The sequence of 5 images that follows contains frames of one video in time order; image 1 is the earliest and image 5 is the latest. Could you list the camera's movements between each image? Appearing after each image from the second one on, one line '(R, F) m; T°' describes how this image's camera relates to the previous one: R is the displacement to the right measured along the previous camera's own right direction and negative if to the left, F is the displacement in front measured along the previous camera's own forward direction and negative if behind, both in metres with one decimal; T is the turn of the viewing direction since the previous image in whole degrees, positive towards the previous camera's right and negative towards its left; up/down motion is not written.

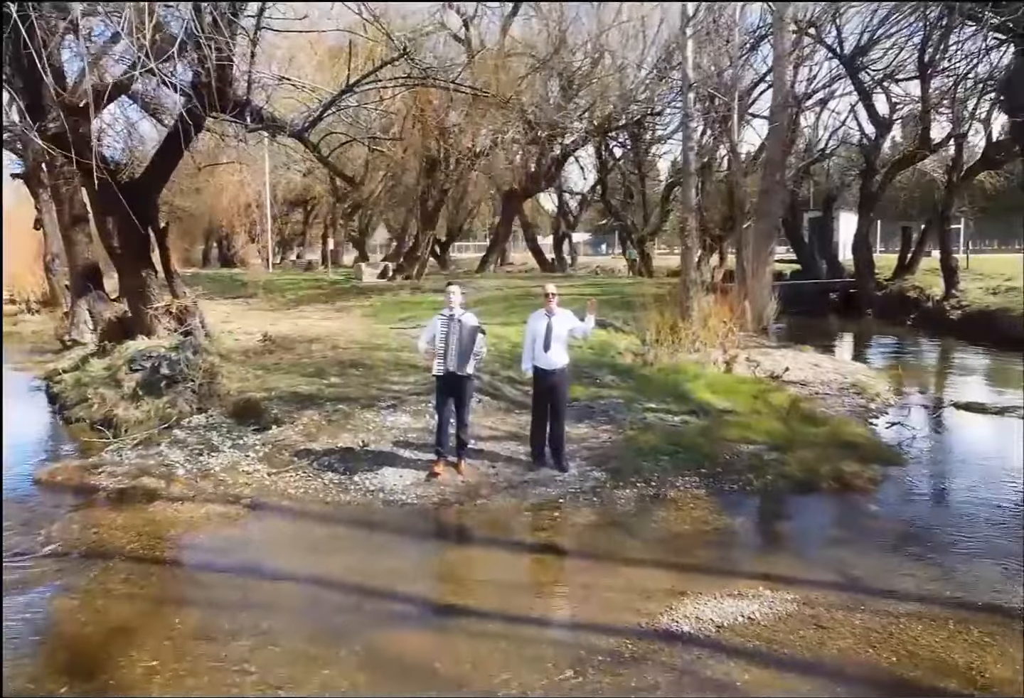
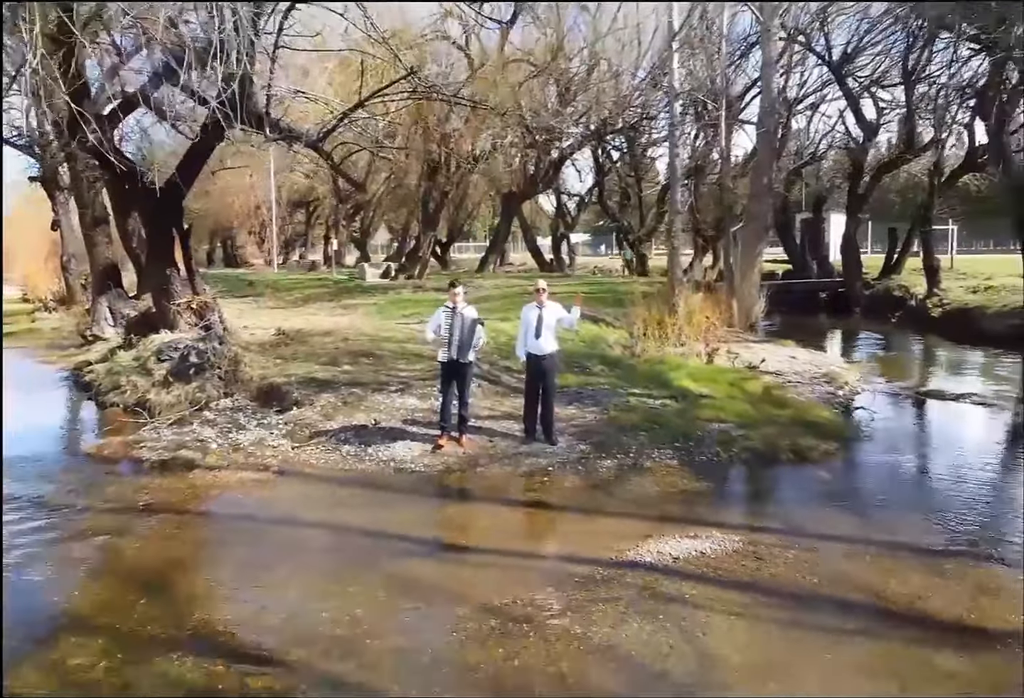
(0.0, -0.5) m; 0°
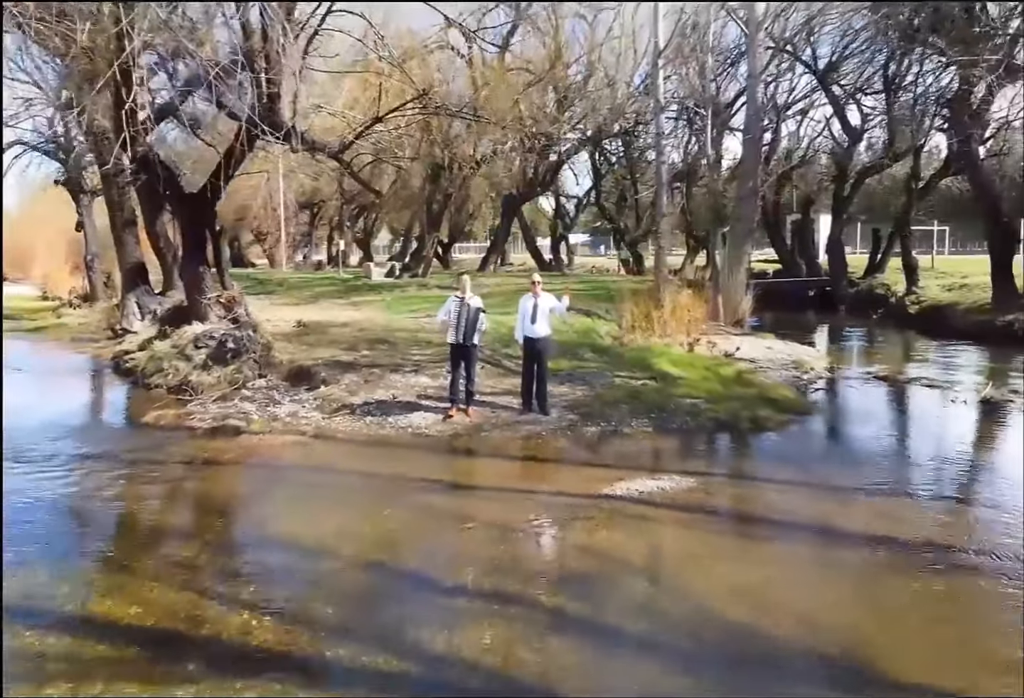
(0.0, -0.8) m; 0°
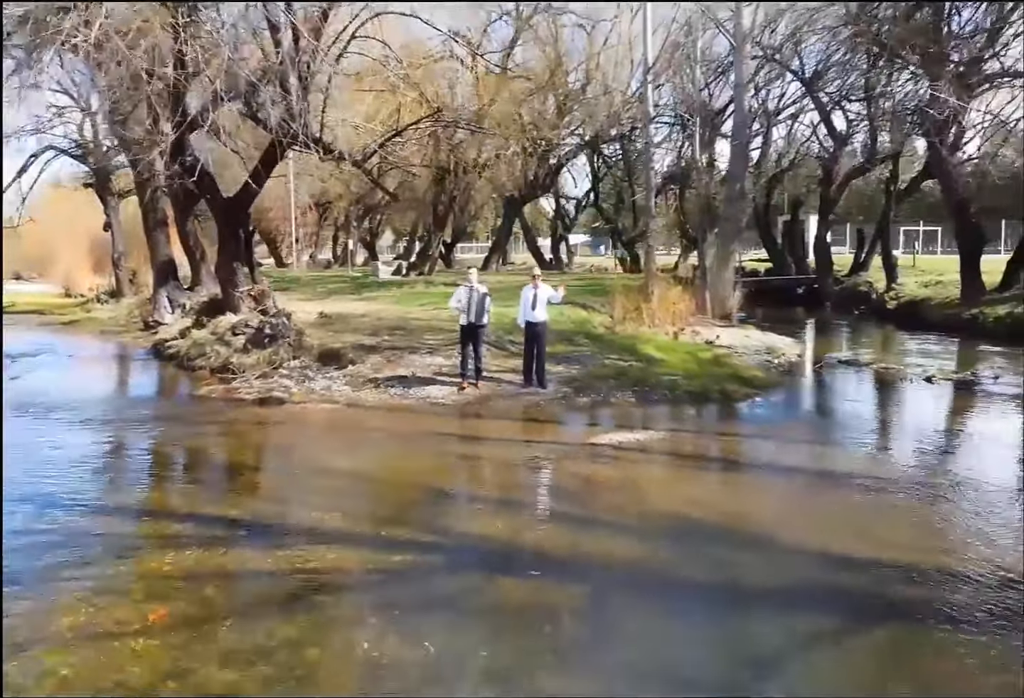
(0.0, -0.9) m; 0°
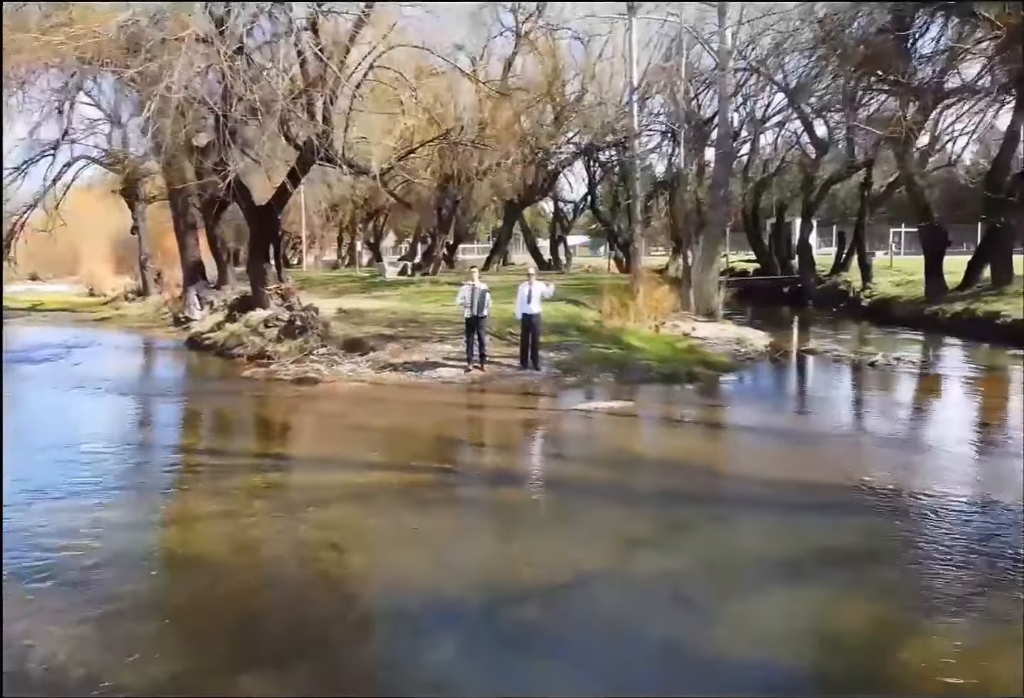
(0.0, -1.1) m; 0°
